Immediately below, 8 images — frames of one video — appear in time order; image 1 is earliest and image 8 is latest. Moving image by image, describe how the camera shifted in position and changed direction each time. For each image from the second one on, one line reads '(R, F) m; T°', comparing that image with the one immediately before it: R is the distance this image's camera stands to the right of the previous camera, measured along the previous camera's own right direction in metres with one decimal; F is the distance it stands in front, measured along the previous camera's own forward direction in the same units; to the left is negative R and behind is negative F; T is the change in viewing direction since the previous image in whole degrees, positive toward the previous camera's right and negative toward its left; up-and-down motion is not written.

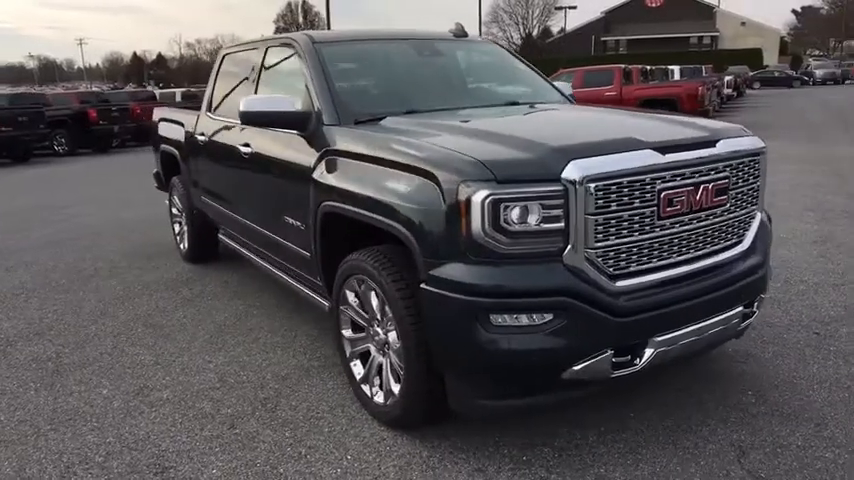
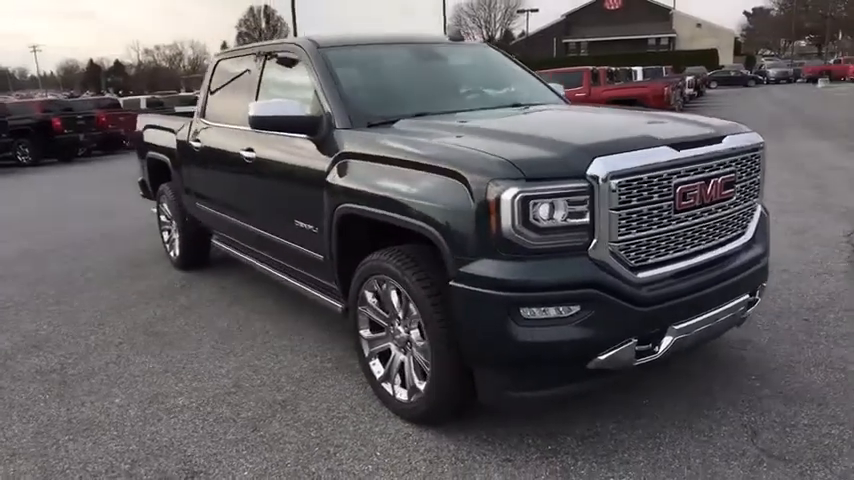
(-0.3, -0.1) m; +3°
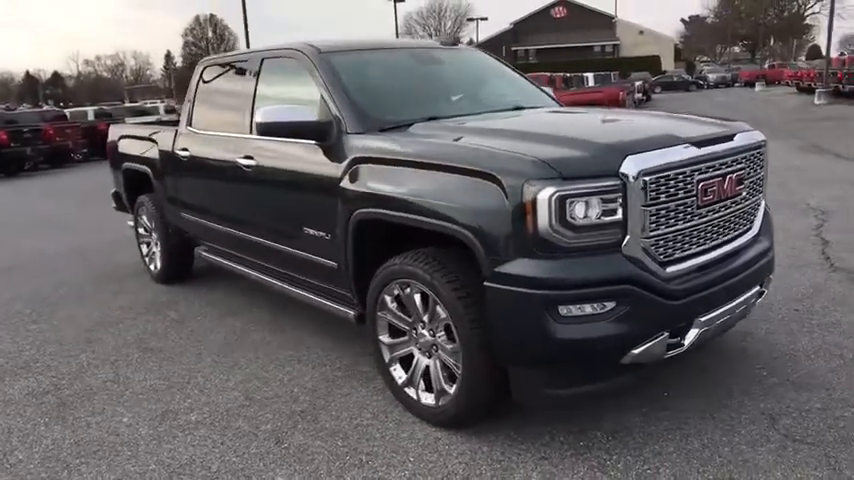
(-0.4, 0.0) m; +4°
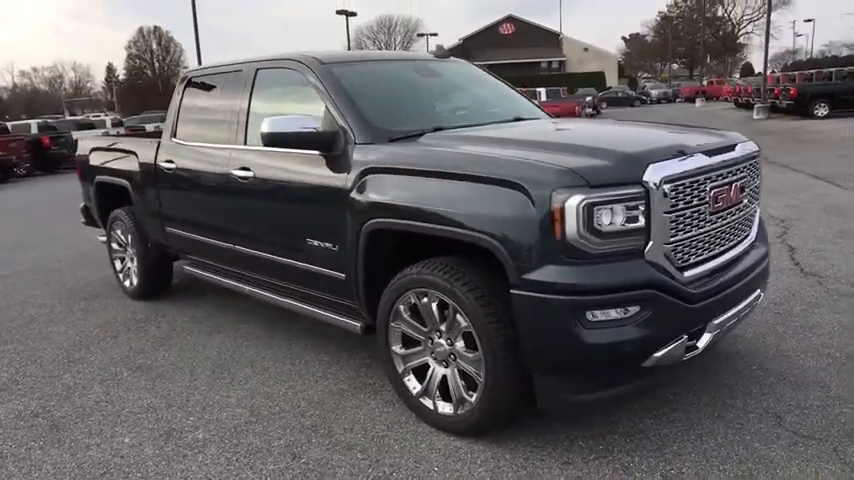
(-0.3, 0.0) m; +4°
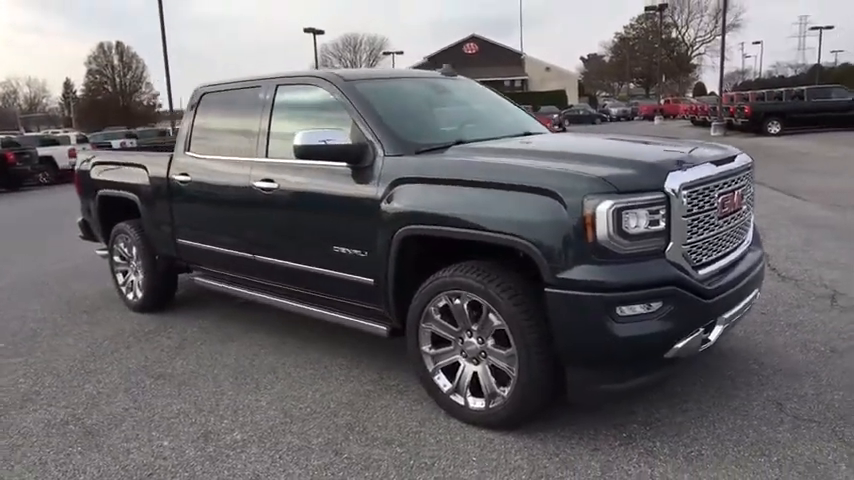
(-0.4, -0.2) m; +3°
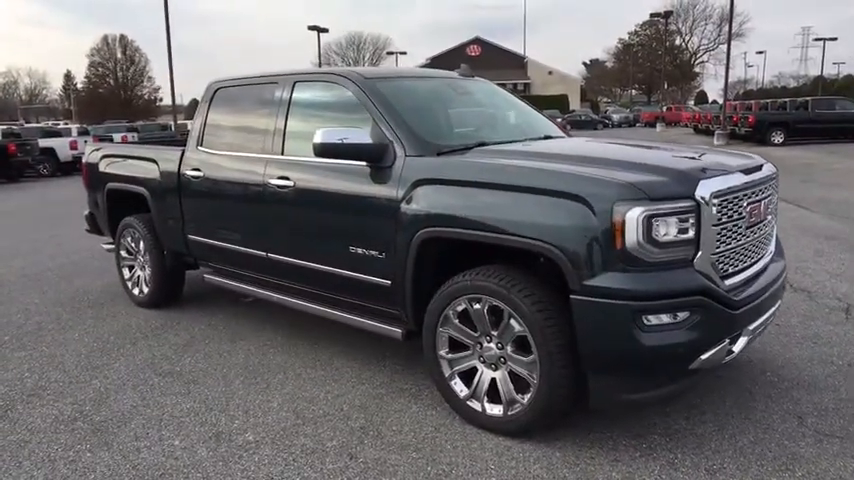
(-0.1, +0.1) m; 0°
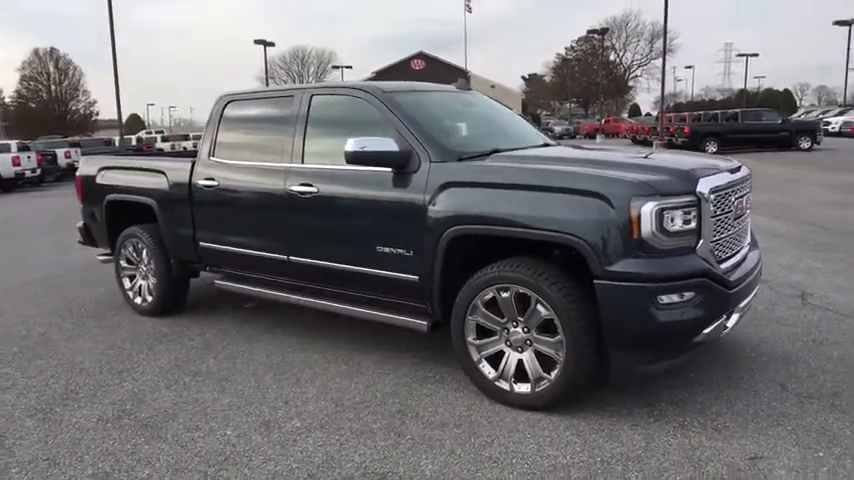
(-0.5, -0.3) m; +5°
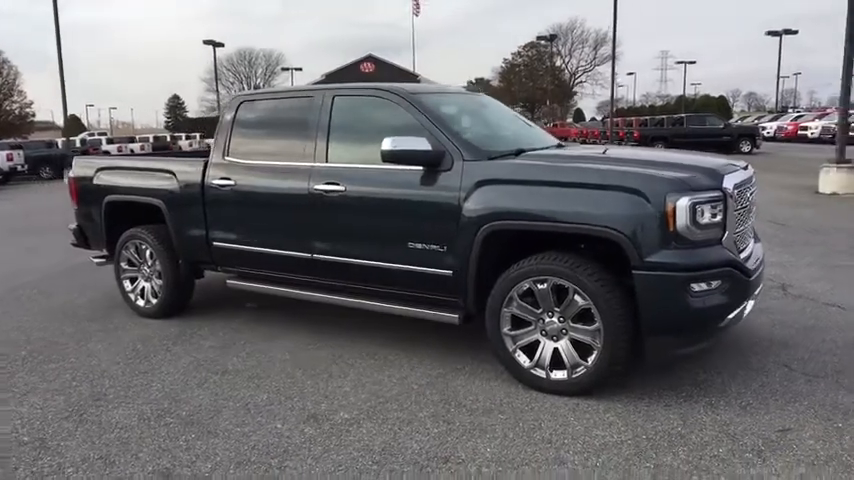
(-0.6, -0.1) m; +5°
